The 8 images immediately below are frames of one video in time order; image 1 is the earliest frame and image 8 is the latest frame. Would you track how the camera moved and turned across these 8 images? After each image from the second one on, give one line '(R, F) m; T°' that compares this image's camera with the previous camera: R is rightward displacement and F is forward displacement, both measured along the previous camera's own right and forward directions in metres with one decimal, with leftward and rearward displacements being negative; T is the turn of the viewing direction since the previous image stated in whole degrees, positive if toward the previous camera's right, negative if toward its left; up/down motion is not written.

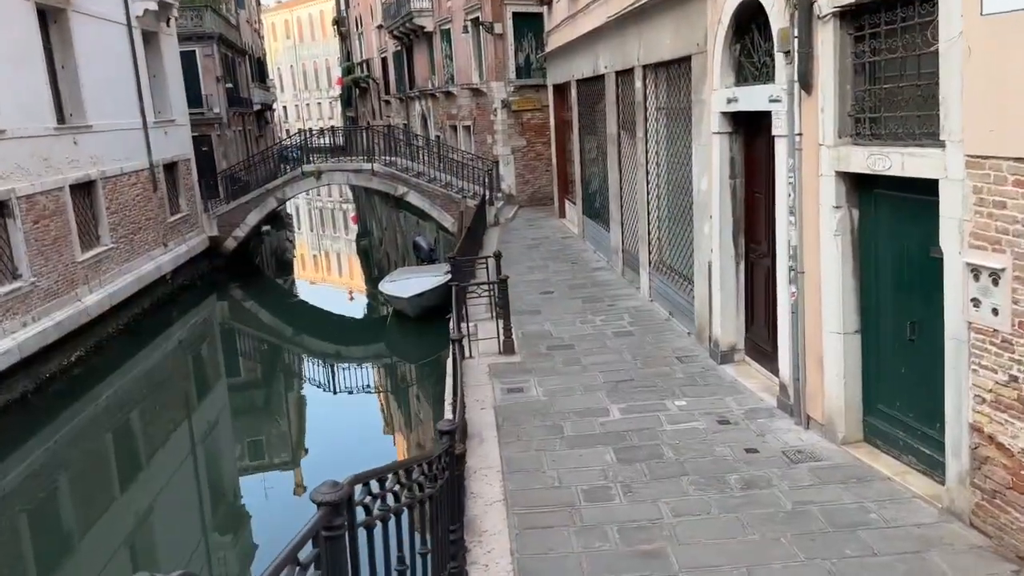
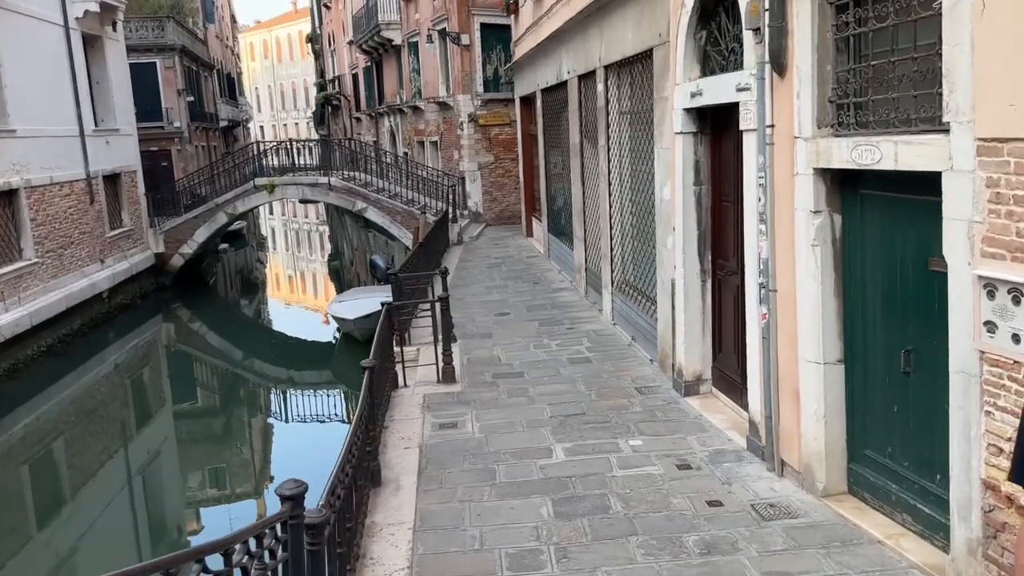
(+0.4, +1.0) m; +1°
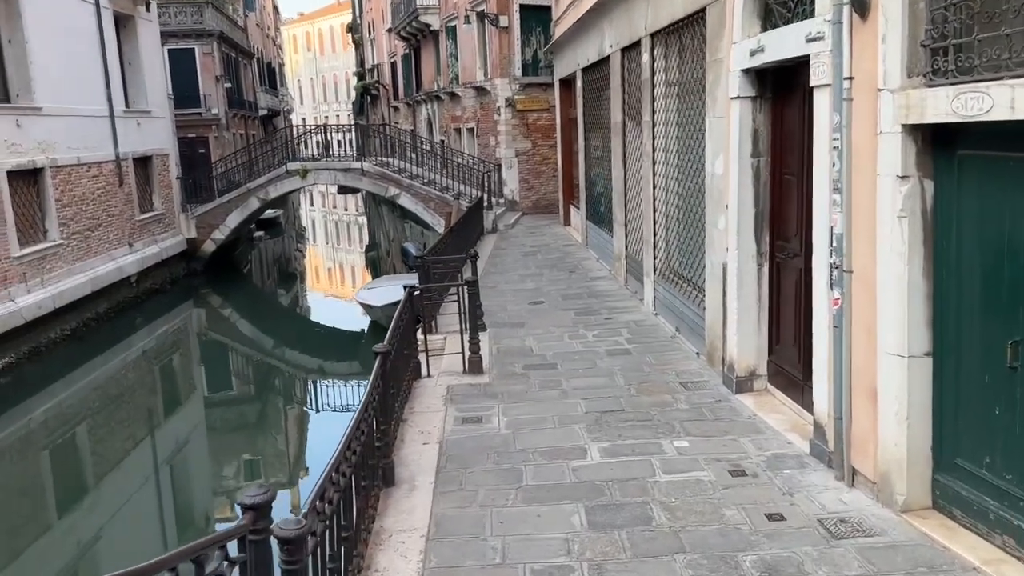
(0.0, +0.6) m; -3°
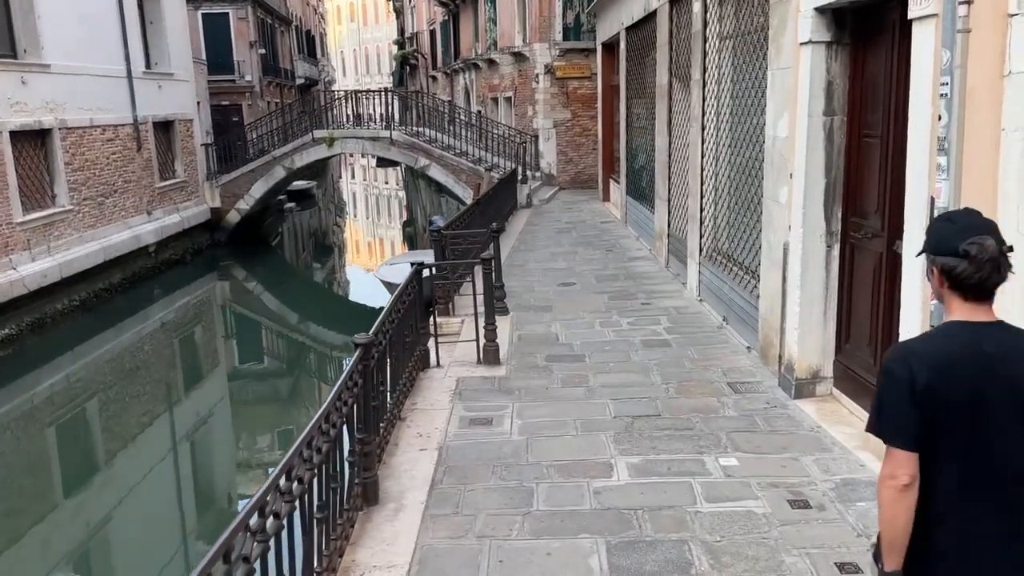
(+0.1, +0.9) m; -3°
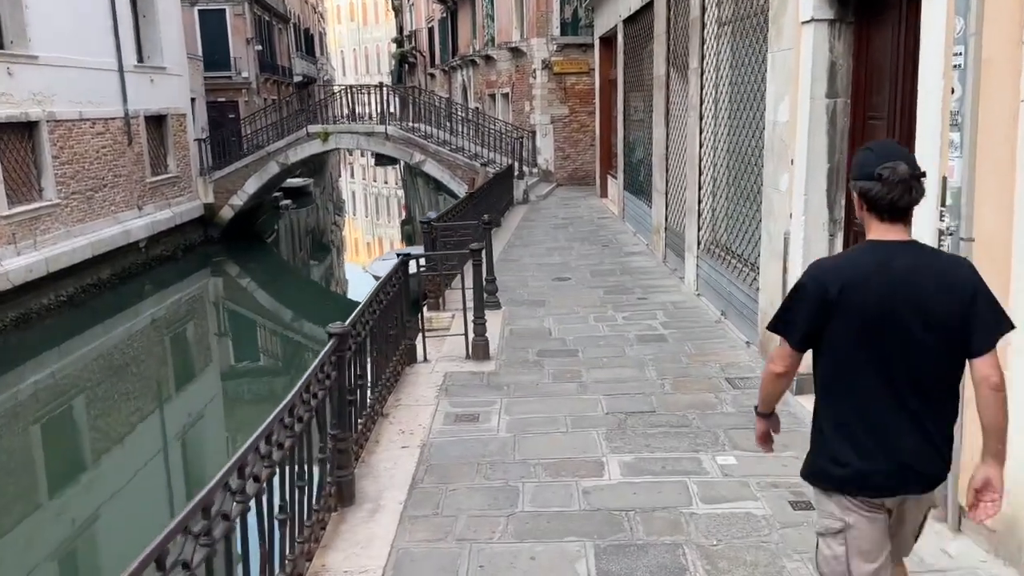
(+0.1, +0.2) m; 0°
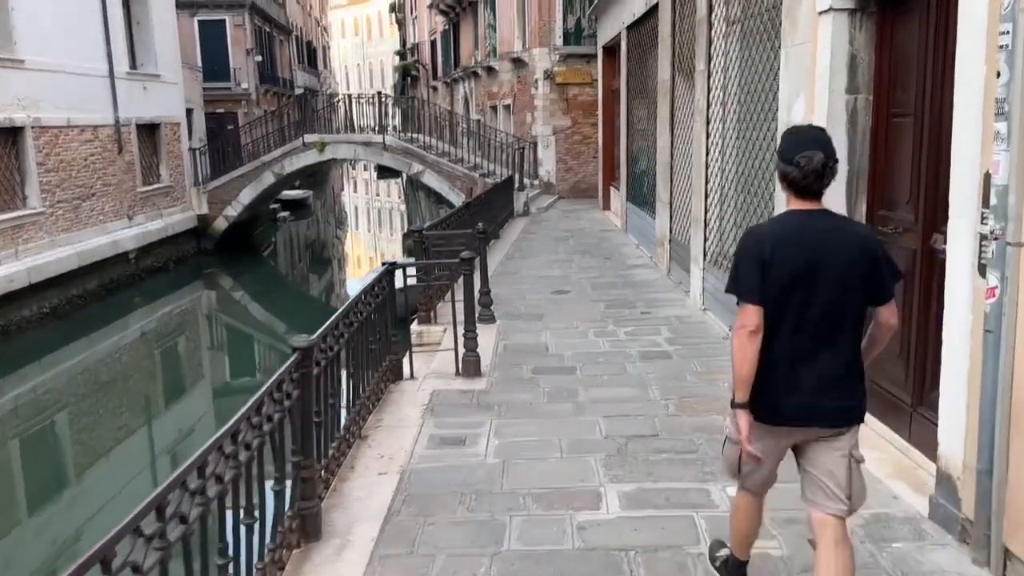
(+0.1, +0.4) m; 0°
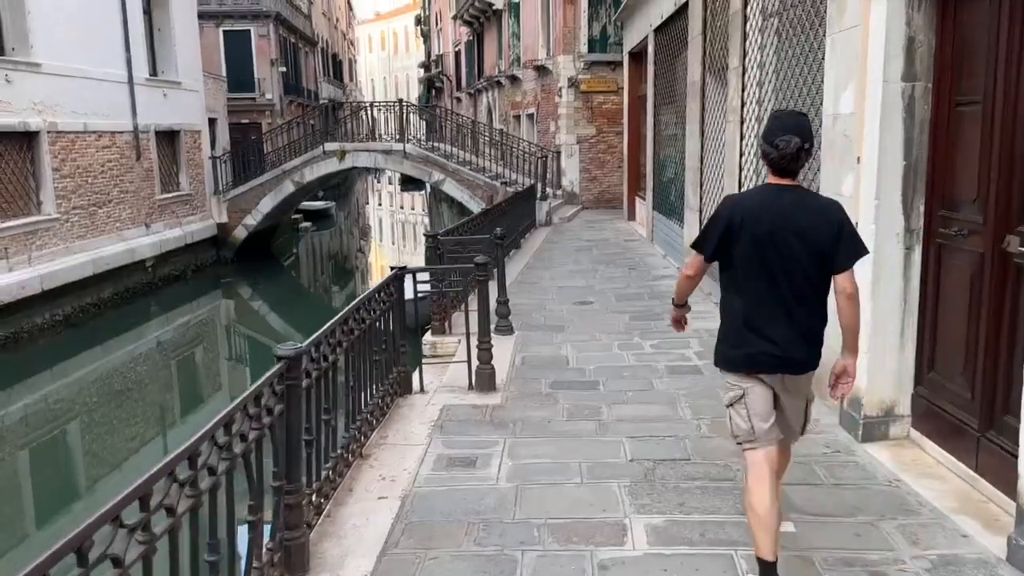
(0.0, +0.4) m; -2°
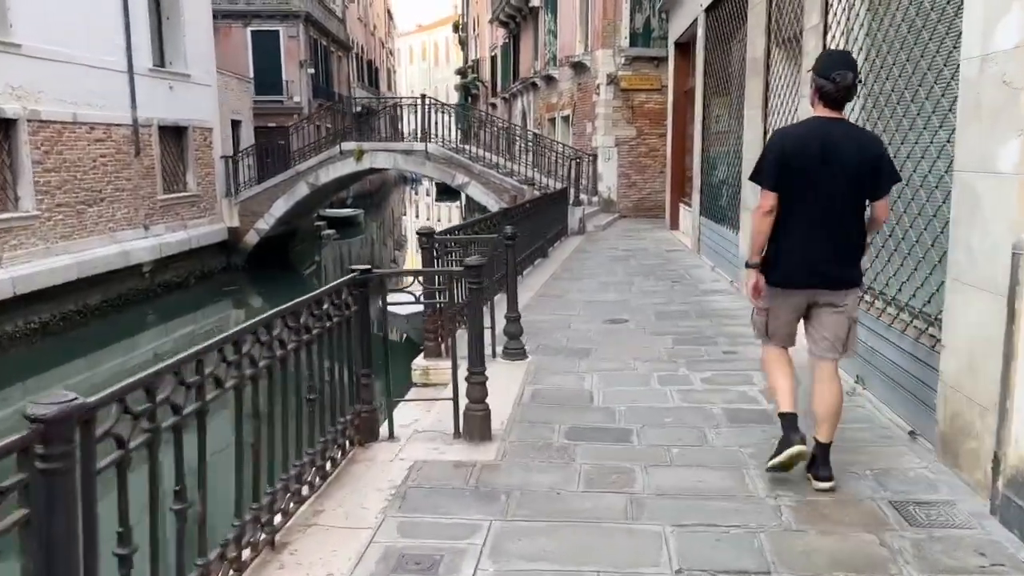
(+0.2, +1.4) m; -3°
